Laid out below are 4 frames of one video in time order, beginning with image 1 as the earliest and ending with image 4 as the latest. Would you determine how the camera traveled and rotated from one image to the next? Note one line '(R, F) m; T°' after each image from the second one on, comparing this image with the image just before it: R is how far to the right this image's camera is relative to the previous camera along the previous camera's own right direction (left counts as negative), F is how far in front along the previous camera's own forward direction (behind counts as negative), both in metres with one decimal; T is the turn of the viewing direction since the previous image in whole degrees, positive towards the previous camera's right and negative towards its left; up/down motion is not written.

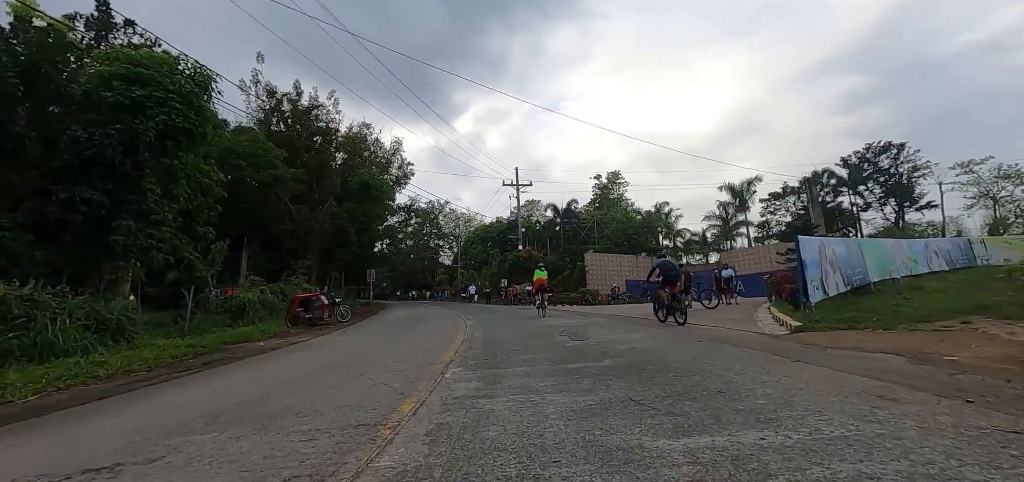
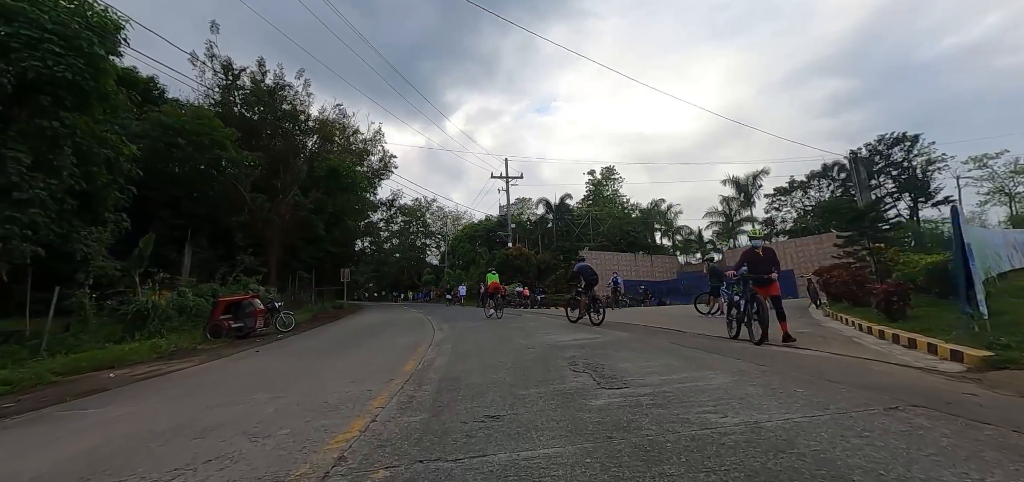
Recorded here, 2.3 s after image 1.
(+0.1, +3.7) m; +1°
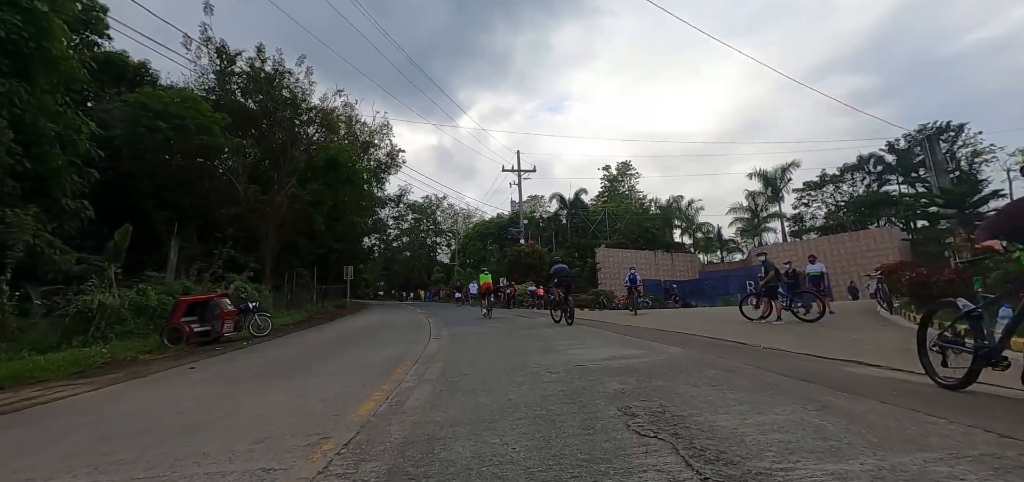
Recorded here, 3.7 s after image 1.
(0.0, +2.3) m; -2°
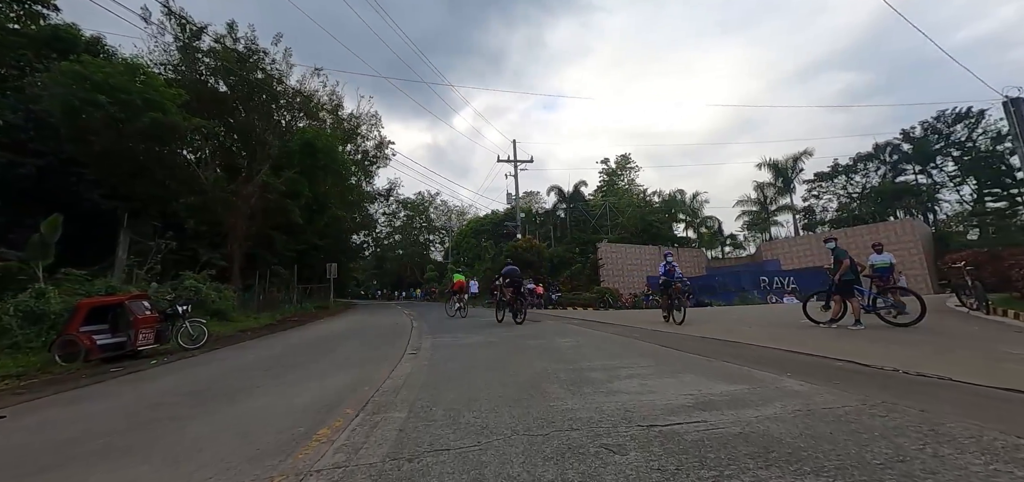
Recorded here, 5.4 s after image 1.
(-0.2, +2.6) m; +1°
